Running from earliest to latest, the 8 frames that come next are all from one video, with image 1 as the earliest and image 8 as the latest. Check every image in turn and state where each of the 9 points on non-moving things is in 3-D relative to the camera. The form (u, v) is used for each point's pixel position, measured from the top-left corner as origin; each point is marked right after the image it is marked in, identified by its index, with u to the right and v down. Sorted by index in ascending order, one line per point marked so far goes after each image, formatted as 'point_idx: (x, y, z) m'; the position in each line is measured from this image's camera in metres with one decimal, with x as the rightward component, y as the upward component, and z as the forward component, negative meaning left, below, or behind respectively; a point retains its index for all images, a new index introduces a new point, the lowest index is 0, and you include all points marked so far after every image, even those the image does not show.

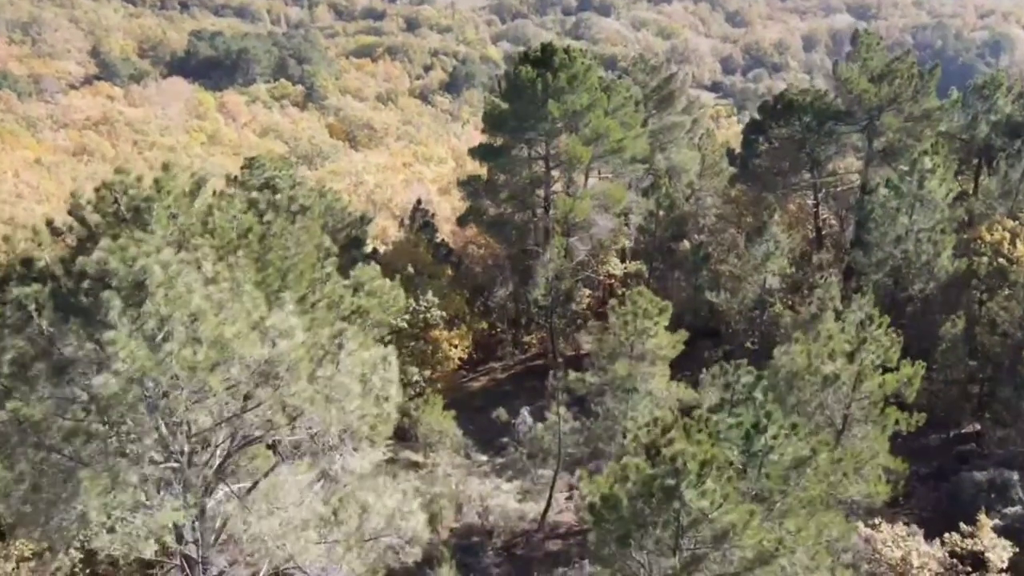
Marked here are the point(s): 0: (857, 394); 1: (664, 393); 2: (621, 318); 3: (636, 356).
0: (+5.7, -1.8, +16.6) m
1: (+3.0, -2.0, +19.6) m
2: (+2.2, -0.7, +19.6) m
3: (+2.5, -1.3, +19.6) m
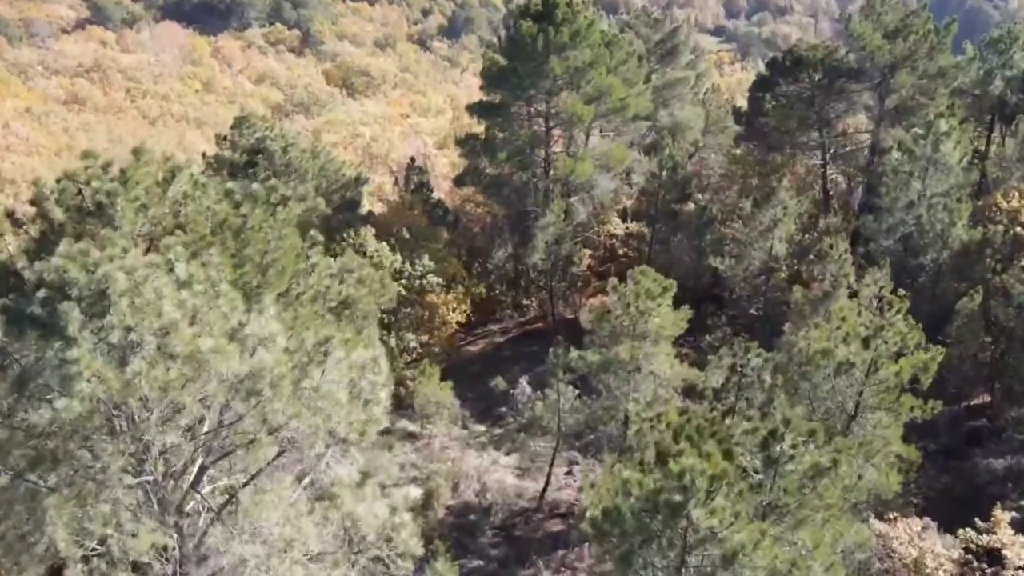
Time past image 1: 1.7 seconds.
0: (+5.7, -1.5, +15.9) m
1: (+3.0, -1.5, +18.9) m
2: (+2.2, -0.3, +18.8) m
3: (+2.5, -0.9, +18.9) m
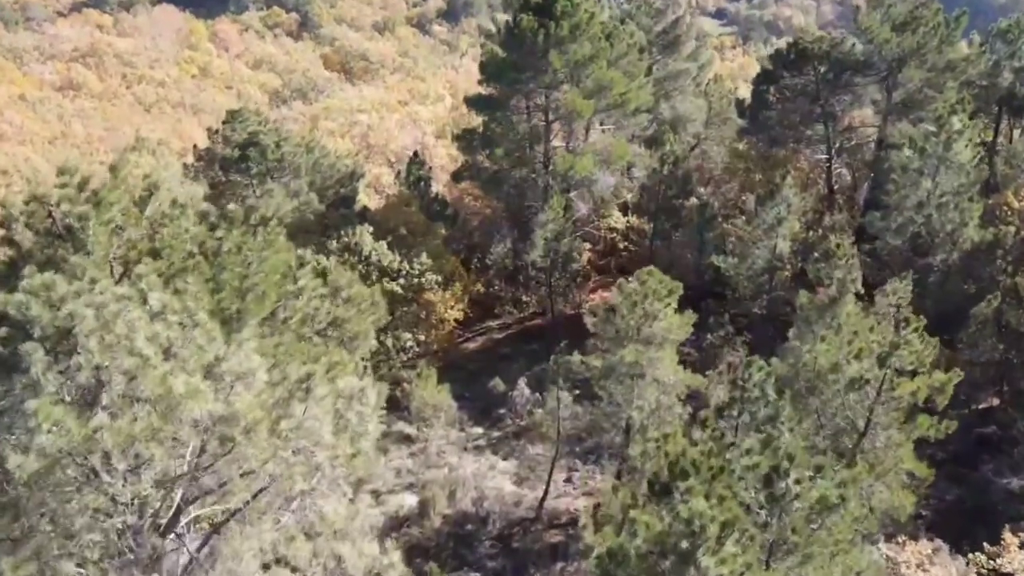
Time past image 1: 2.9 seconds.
0: (+5.6, -1.7, +15.4) m
1: (+3.0, -1.7, +18.4) m
2: (+2.1, -0.4, +18.2) m
3: (+2.4, -1.0, +18.3) m
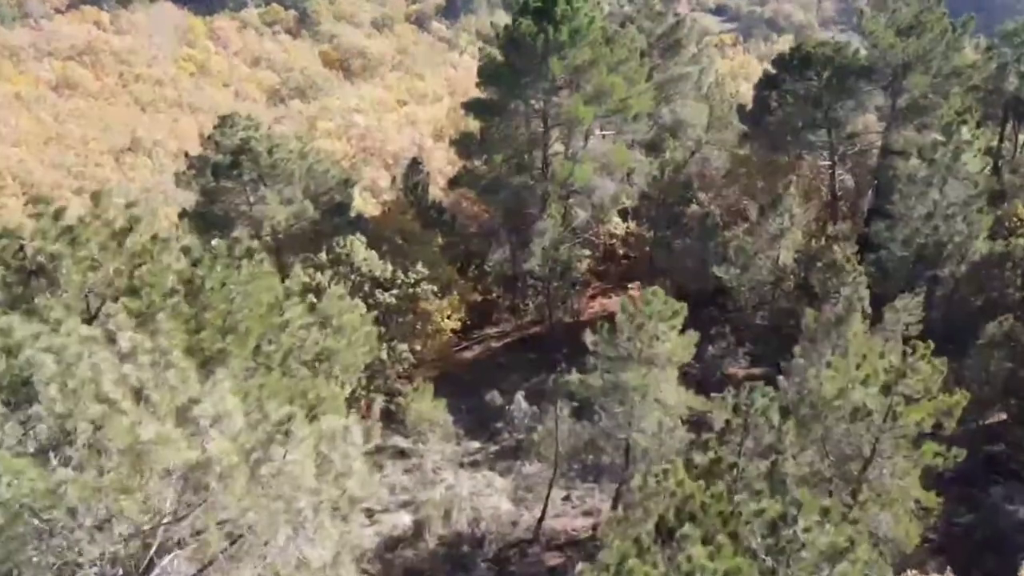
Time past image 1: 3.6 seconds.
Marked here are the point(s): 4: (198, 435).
0: (+5.6, -2.0, +14.9) m
1: (+2.9, -2.0, +17.9) m
2: (+2.1, -0.7, +17.7) m
3: (+2.3, -1.3, +17.8) m
4: (-3.2, -1.5, +10.3) m
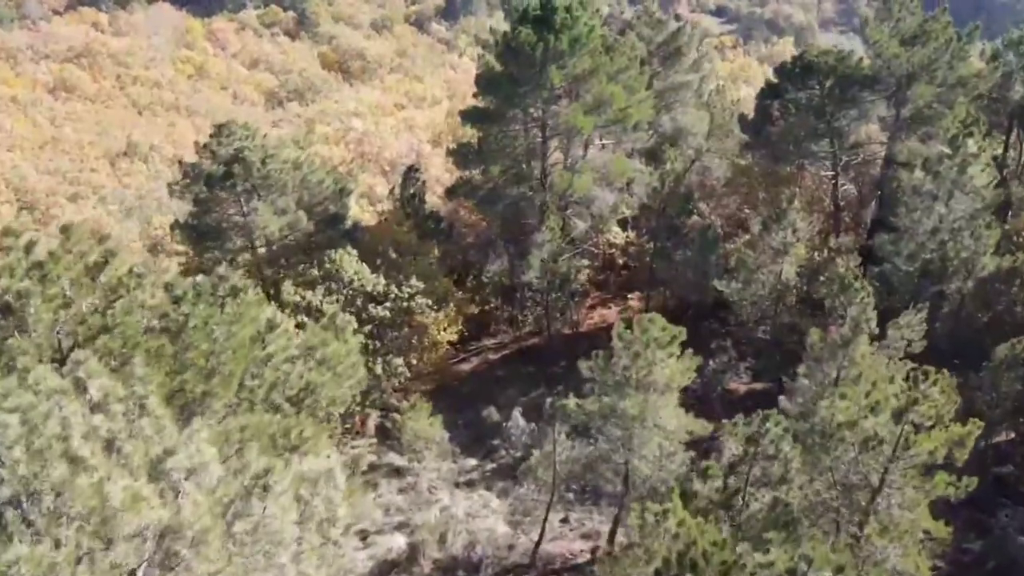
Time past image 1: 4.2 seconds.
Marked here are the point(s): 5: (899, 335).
0: (+5.5, -2.4, +14.4) m
1: (+2.8, -2.3, +17.4) m
2: (+2.0, -1.1, +17.2) m
3: (+2.3, -1.7, +17.4) m
4: (-3.3, -1.9, +9.8) m
5: (+7.5, -0.9, +19.4) m
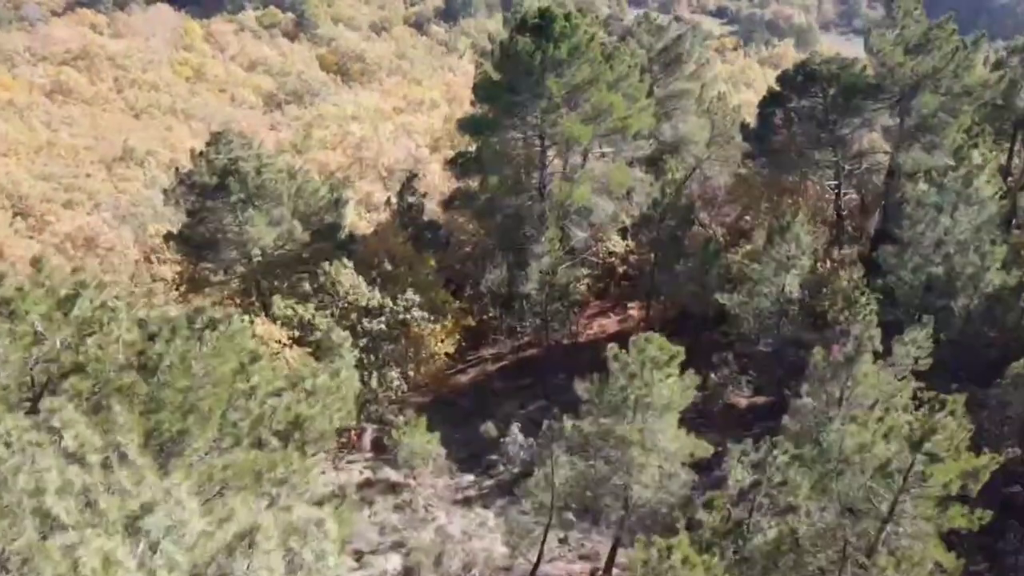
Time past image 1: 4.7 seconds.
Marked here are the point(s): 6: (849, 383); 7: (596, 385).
0: (+5.5, -2.7, +14.0) m
1: (+2.8, -2.7, +17.0) m
2: (+1.9, -1.4, +16.8) m
3: (+2.2, -2.0, +17.0) m
4: (-3.3, -2.2, +9.4) m
5: (+7.4, -1.2, +19.0) m
6: (+5.9, -1.7, +17.6) m
7: (+1.5, -1.7, +17.4) m
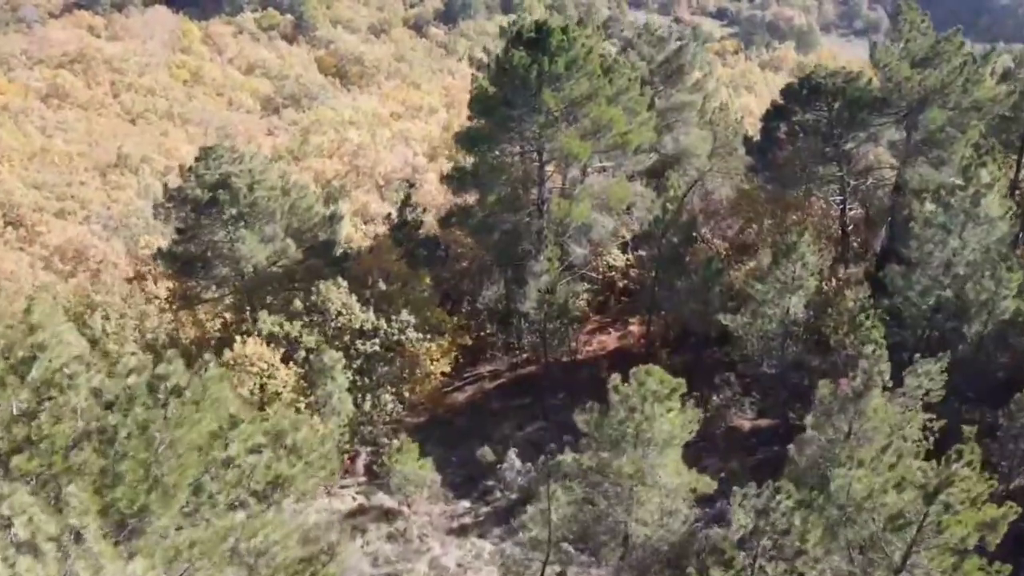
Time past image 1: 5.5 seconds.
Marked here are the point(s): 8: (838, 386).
0: (+5.4, -3.2, +13.3) m
1: (+2.7, -3.2, +16.4) m
2: (+1.9, -1.9, +16.2) m
3: (+2.2, -2.5, +16.3) m
4: (-3.4, -2.7, +8.8) m
5: (+7.4, -1.7, +18.4) m
6: (+5.8, -2.2, +16.9) m
7: (+1.4, -2.2, +16.7) m
8: (+5.8, -1.7, +17.8) m
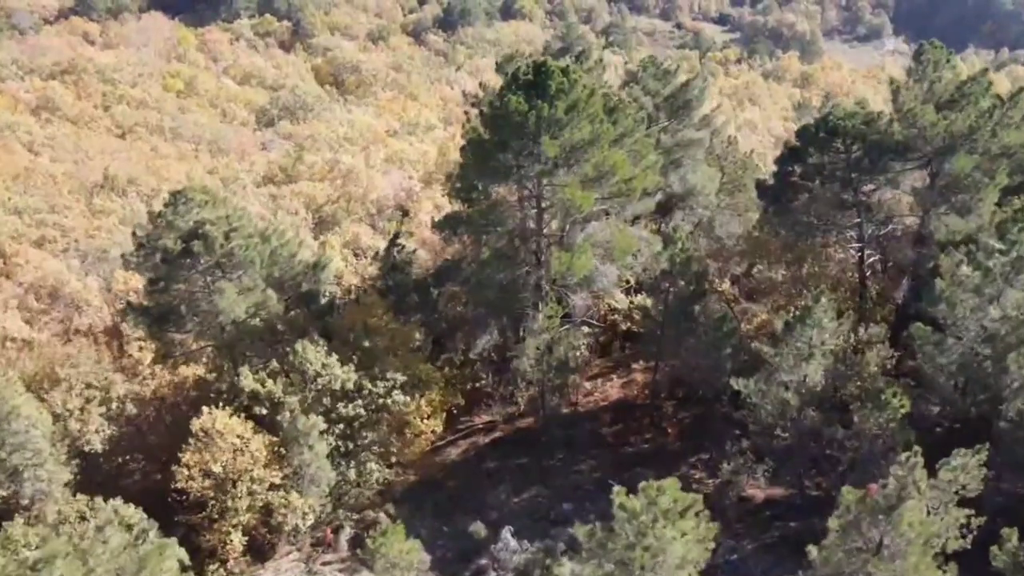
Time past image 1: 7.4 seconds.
0: (+5.3, -4.6, +11.5) m
1: (+2.6, -4.6, +14.6) m
2: (+1.8, -3.3, +14.4) m
3: (+2.1, -3.9, +14.5) m
4: (-3.5, -4.1, +7.0) m
5: (+7.3, -3.2, +16.6) m
6: (+5.7, -3.6, +15.1) m
7: (+1.3, -3.6, +14.9) m
8: (+5.7, -3.1, +16.0) m
